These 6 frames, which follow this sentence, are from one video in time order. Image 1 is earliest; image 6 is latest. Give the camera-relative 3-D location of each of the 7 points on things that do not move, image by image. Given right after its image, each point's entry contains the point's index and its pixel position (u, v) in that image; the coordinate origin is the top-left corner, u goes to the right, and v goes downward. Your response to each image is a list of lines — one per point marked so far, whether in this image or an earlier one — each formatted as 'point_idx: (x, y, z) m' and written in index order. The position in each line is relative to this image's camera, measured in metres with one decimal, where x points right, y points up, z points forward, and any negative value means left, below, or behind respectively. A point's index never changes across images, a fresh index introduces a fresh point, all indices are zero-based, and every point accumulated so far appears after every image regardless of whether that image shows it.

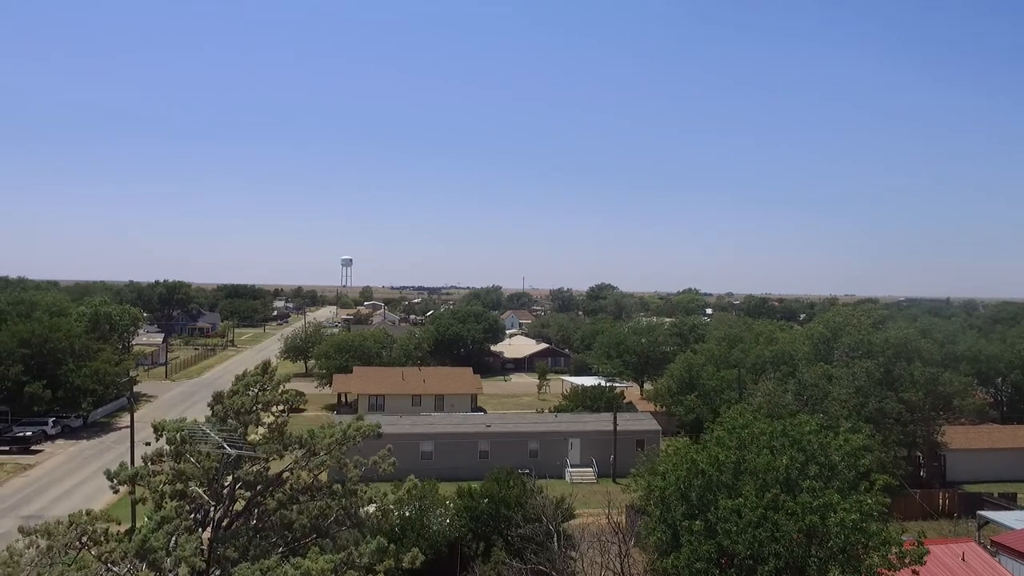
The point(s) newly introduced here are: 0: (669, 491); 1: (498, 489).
0: (+2.8, -3.6, +12.2) m
1: (-0.4, -5.5, +18.4) m
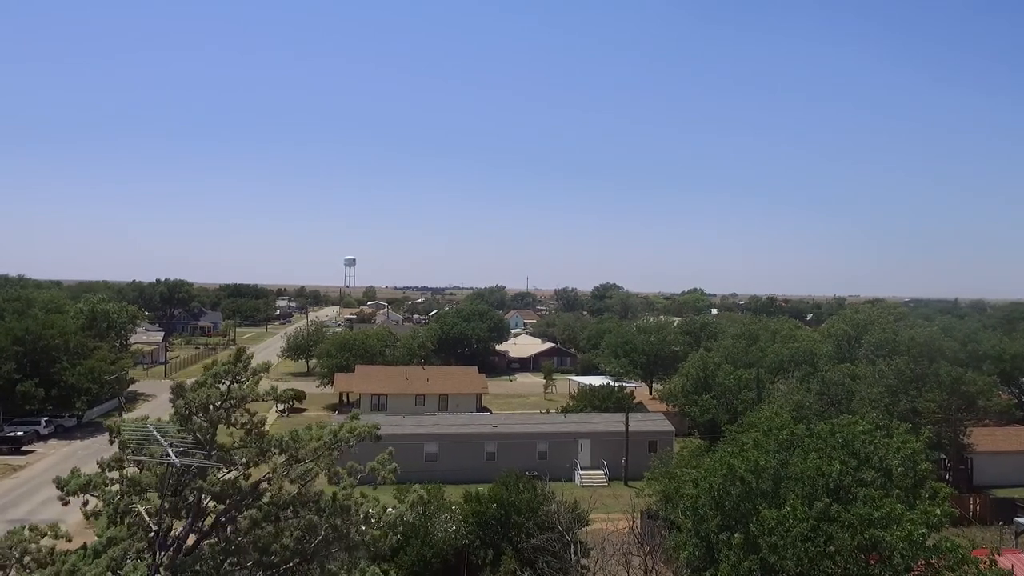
0: (+3.1, -3.4, +11.0) m
1: (-0.1, -5.3, +17.3) m
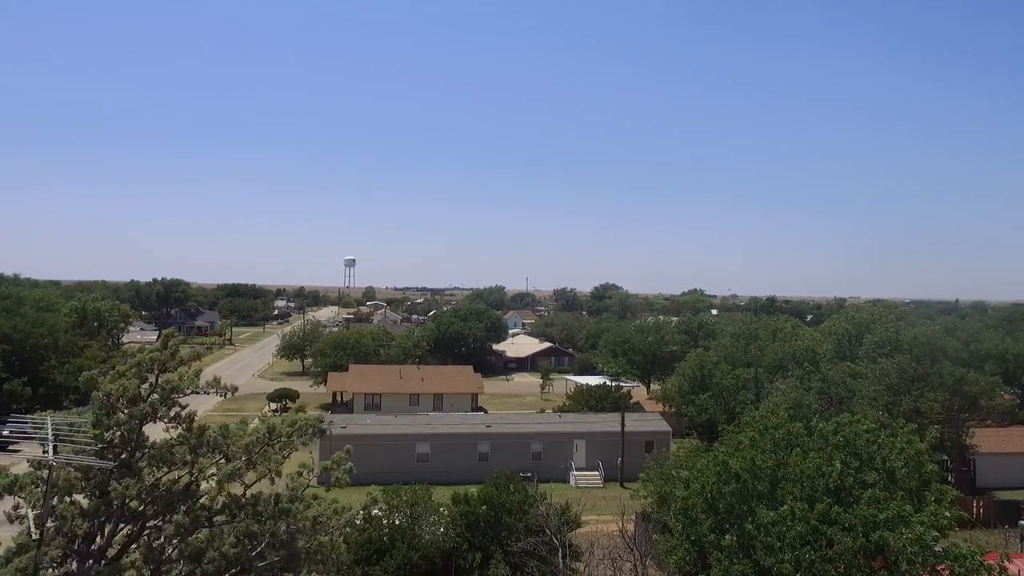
0: (+2.8, -3.3, +10.5) m
1: (-0.4, -5.2, +16.7) m
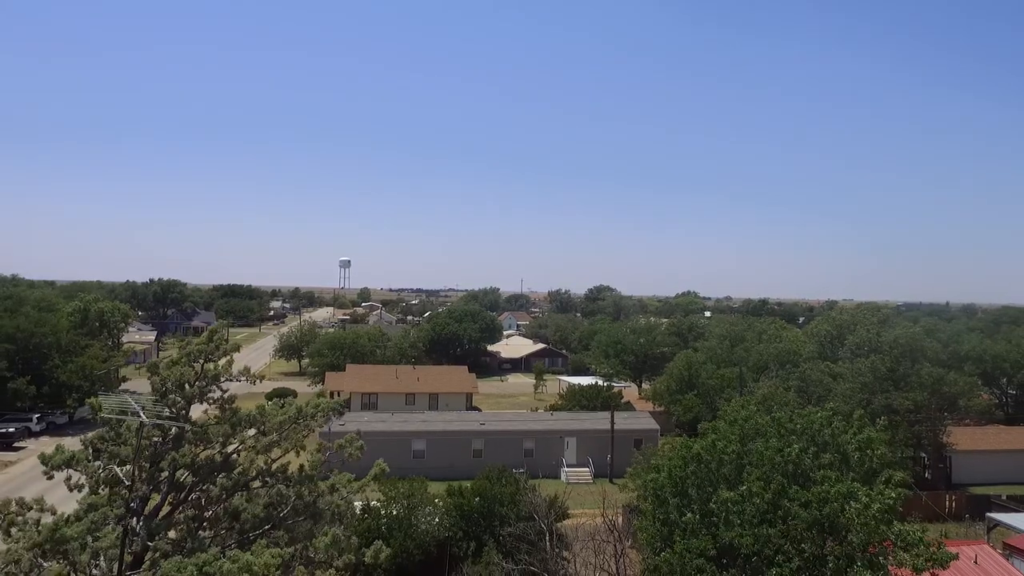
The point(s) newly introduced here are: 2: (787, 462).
0: (+2.6, -3.3, +11.4) m
1: (-0.6, -5.2, +17.7) m
2: (+4.3, -2.7, +10.4) m
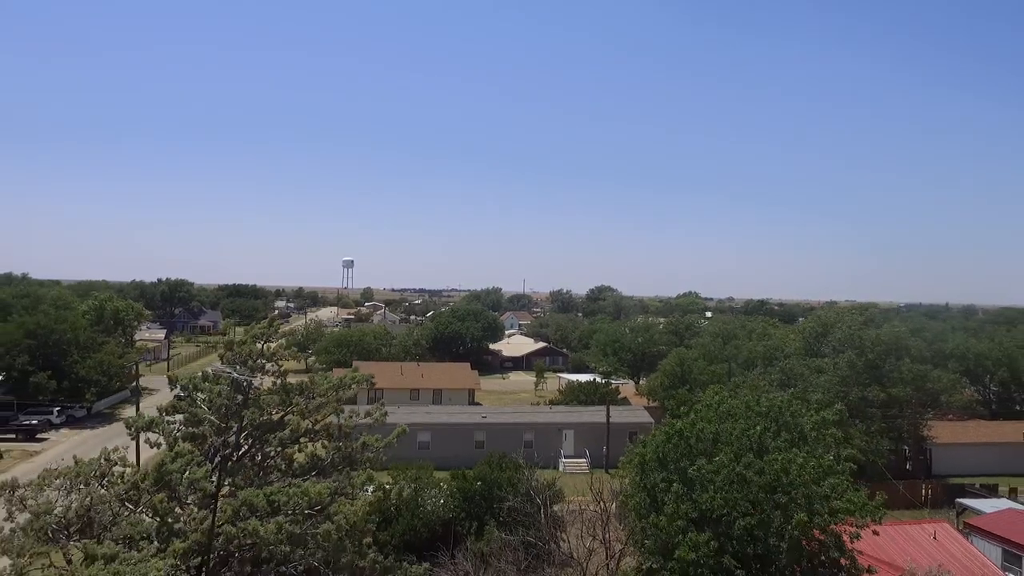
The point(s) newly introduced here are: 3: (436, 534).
0: (+2.6, -3.3, +12.9) m
1: (-0.6, -5.2, +19.1) m
2: (+4.2, -2.7, +11.8) m
3: (-2.1, -6.7, +18.4) m
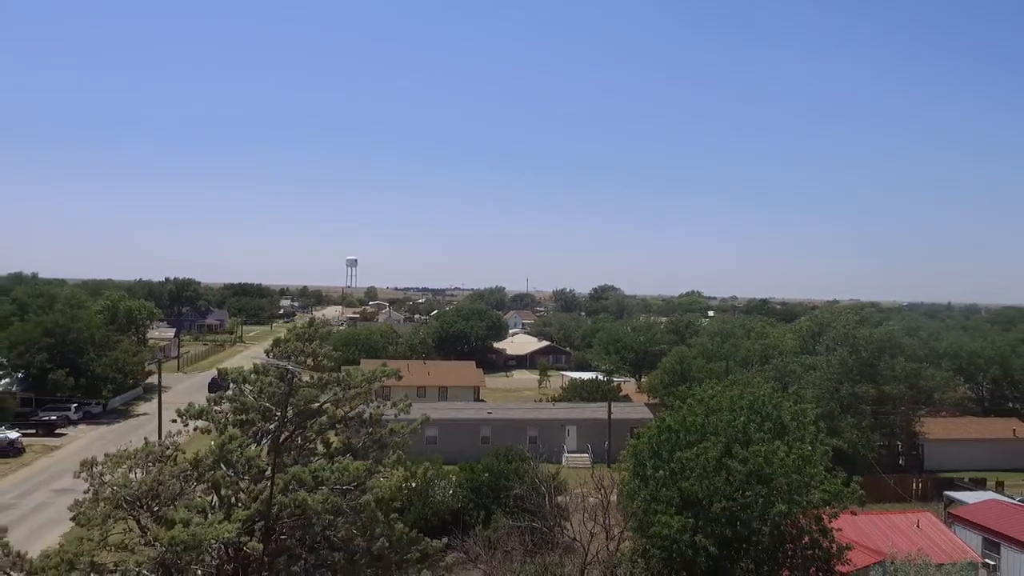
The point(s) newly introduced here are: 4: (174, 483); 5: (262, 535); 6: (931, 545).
0: (+2.7, -3.3, +13.9) m
1: (-0.5, -5.2, +20.1) m
2: (+4.4, -2.7, +12.8) m
3: (-1.9, -6.8, +19.4) m
4: (-4.0, -2.3, +8.0) m
5: (-2.9, -2.8, +7.7) m
6: (+9.7, -5.9, +15.5) m
